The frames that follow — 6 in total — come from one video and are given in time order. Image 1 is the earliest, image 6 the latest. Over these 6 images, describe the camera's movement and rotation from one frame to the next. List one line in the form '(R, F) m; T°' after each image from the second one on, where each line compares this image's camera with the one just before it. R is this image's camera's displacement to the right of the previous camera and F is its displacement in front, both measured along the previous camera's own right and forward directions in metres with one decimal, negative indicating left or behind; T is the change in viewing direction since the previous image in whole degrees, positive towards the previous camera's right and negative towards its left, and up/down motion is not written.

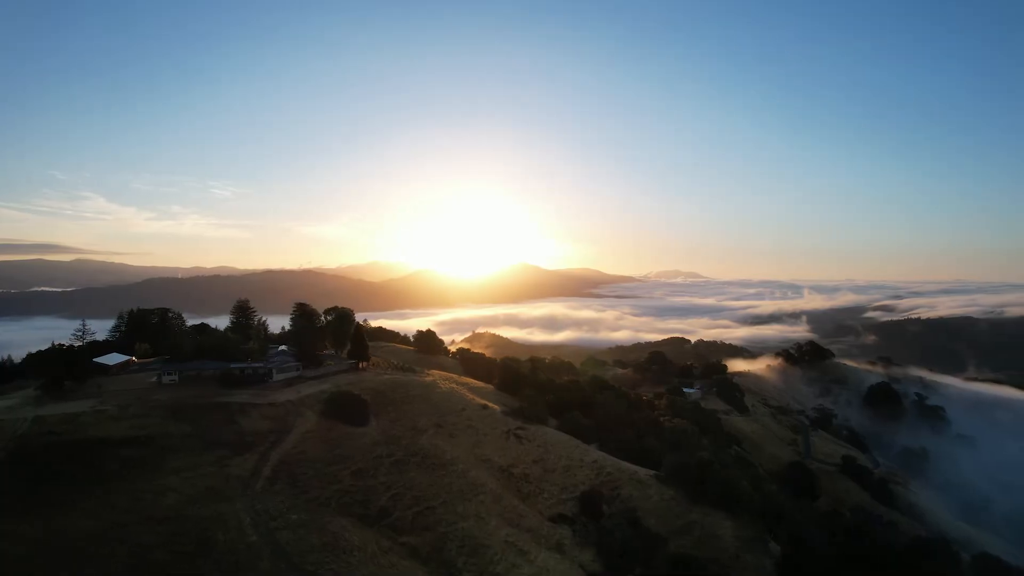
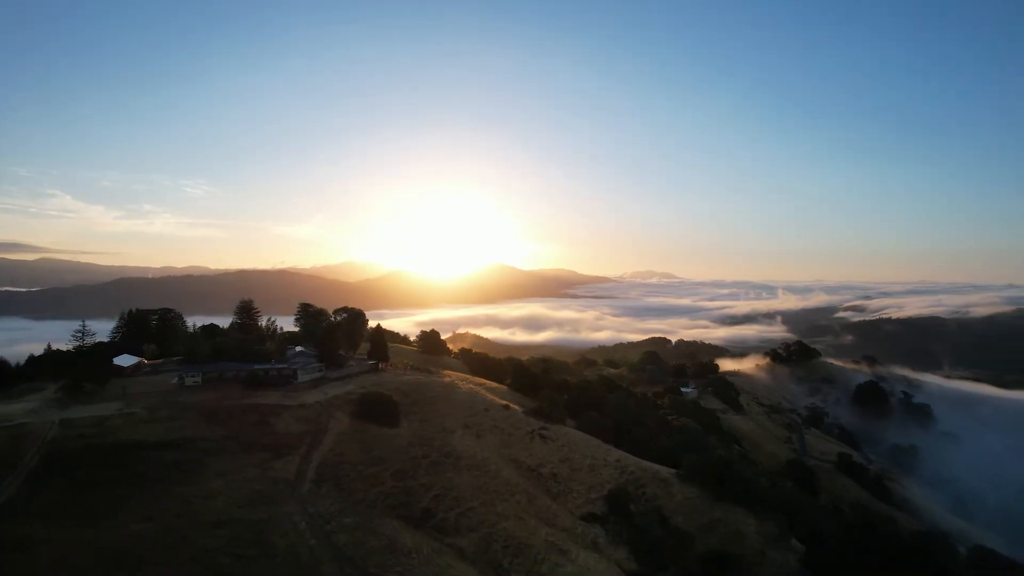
(-2.7, +0.1) m; +2°
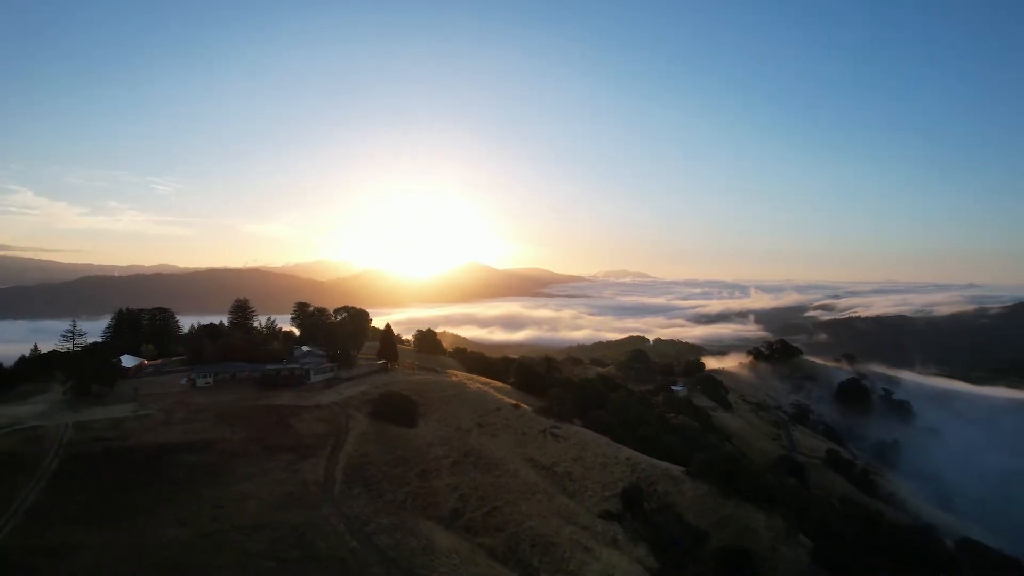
(-2.1, 0.0) m; +2°
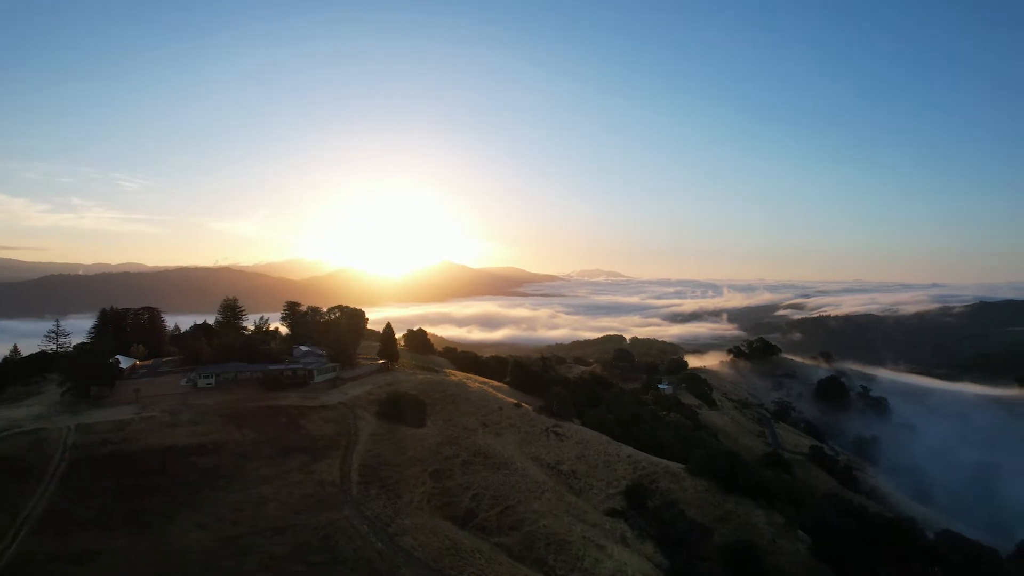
(-1.6, 0.0) m; +2°
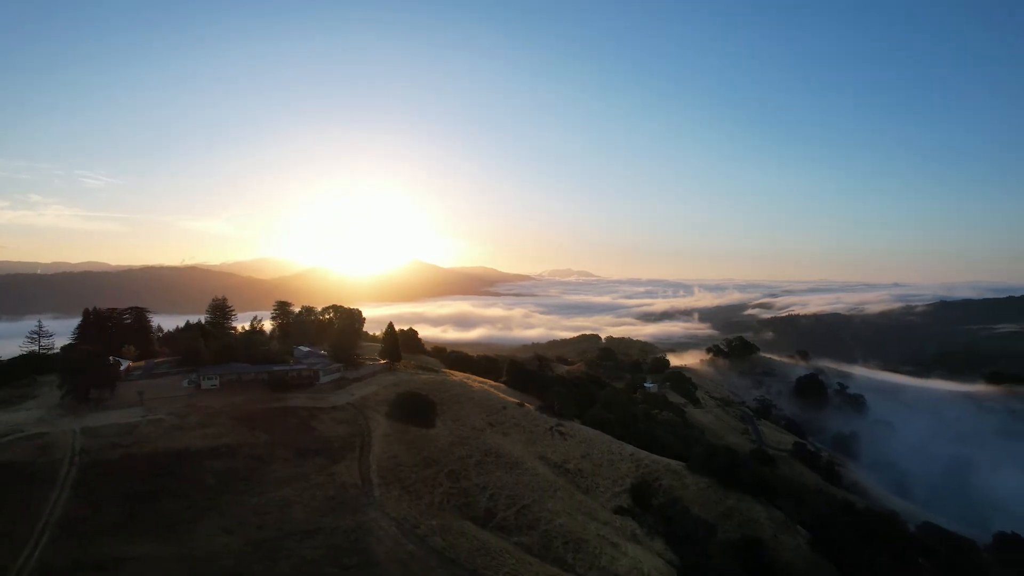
(-1.8, 0.0) m; +2°
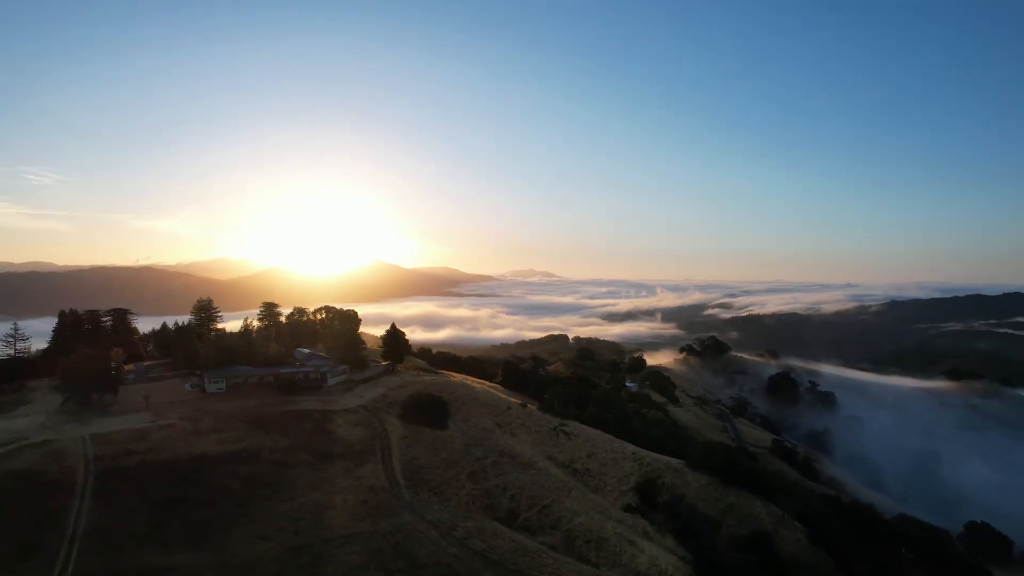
(-2.4, 0.0) m; +3°
